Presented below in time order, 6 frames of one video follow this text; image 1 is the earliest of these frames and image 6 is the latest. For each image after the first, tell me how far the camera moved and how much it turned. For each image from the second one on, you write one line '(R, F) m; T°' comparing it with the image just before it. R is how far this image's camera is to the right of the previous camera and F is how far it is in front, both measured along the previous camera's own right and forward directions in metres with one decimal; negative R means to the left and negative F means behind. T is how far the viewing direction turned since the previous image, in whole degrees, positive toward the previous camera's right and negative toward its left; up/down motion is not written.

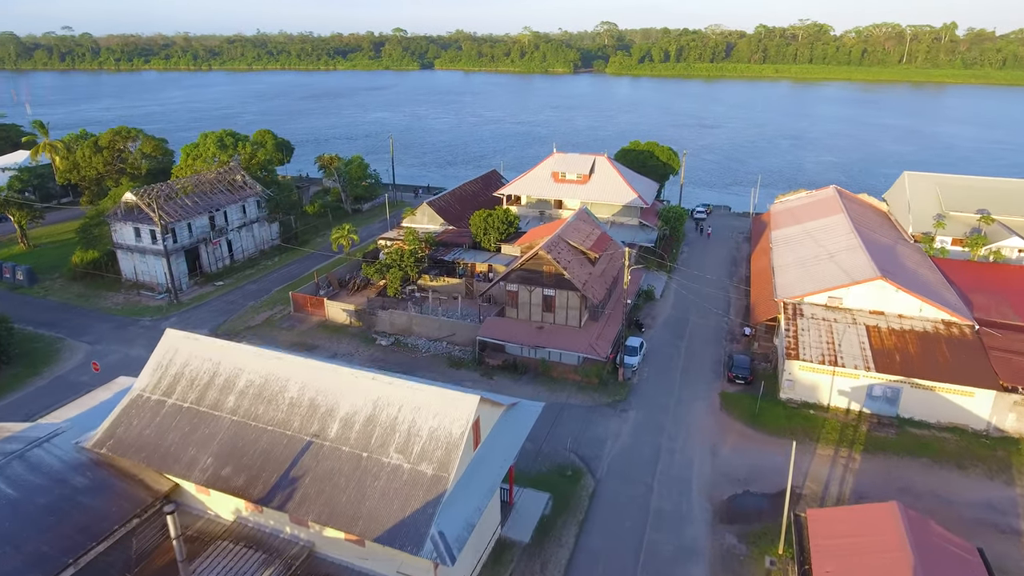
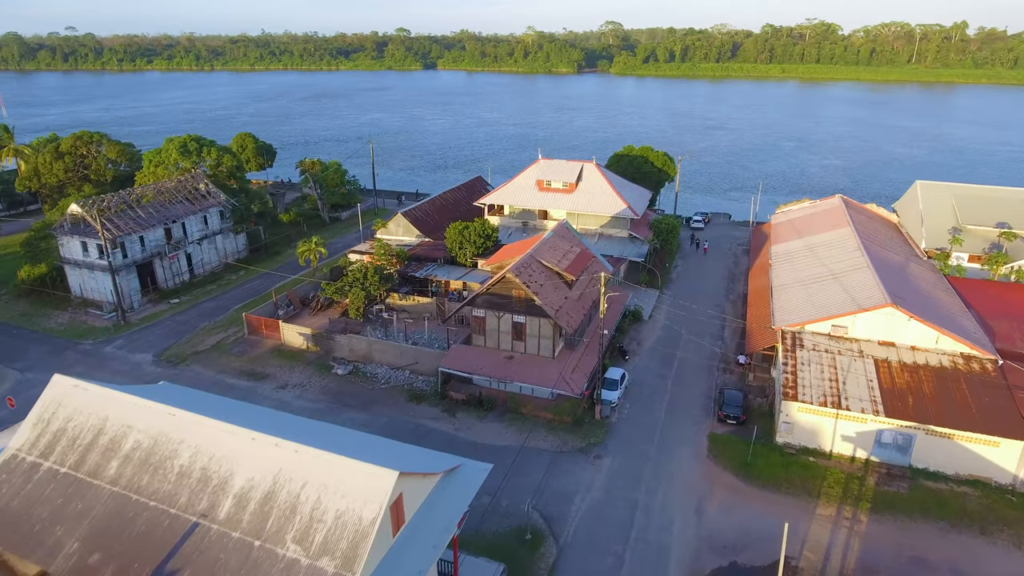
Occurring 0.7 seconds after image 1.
(+1.6, +2.8) m; -1°
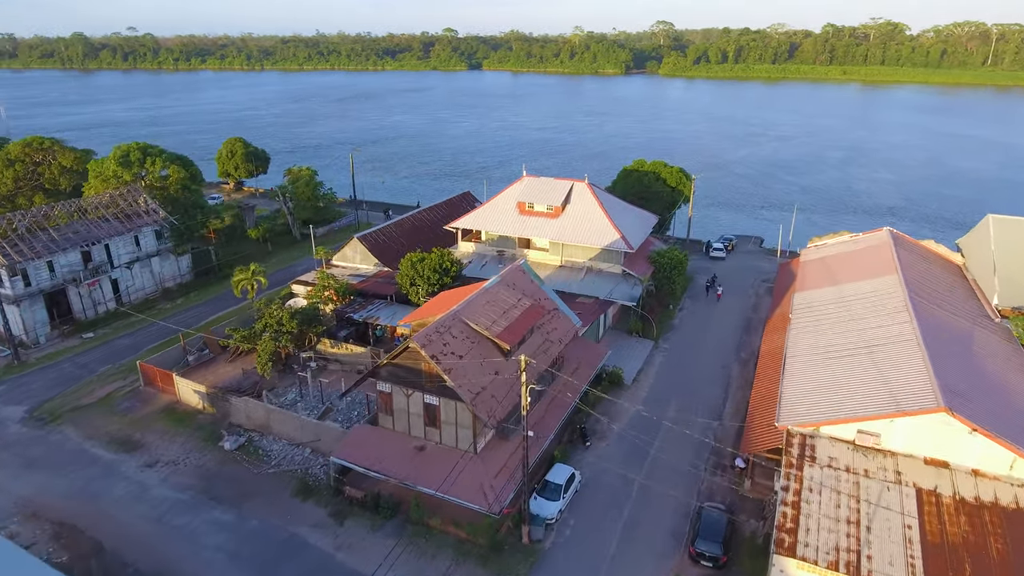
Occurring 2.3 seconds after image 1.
(+3.9, +6.1) m; -4°
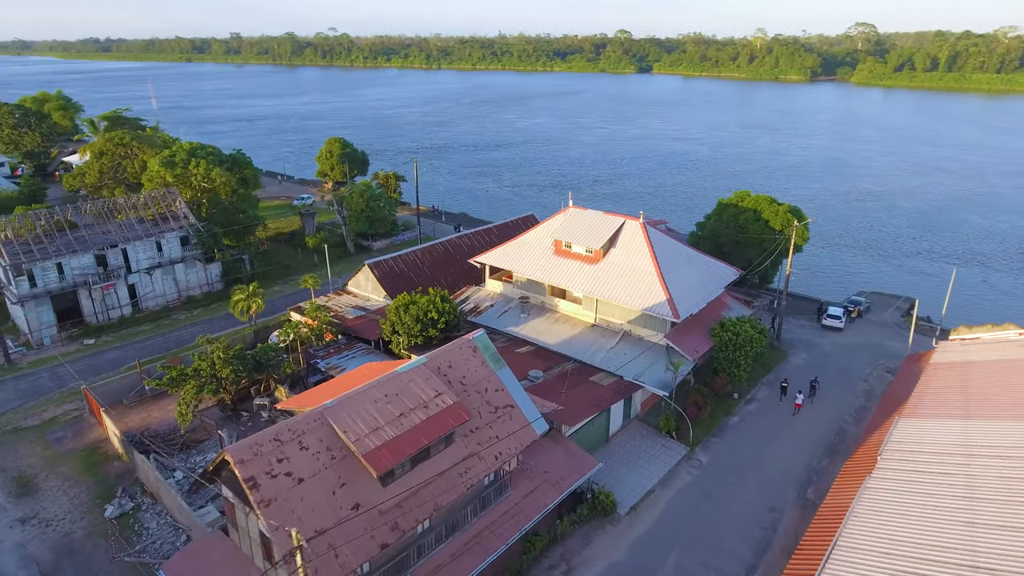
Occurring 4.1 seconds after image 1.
(+5.4, +6.6) m; -14°
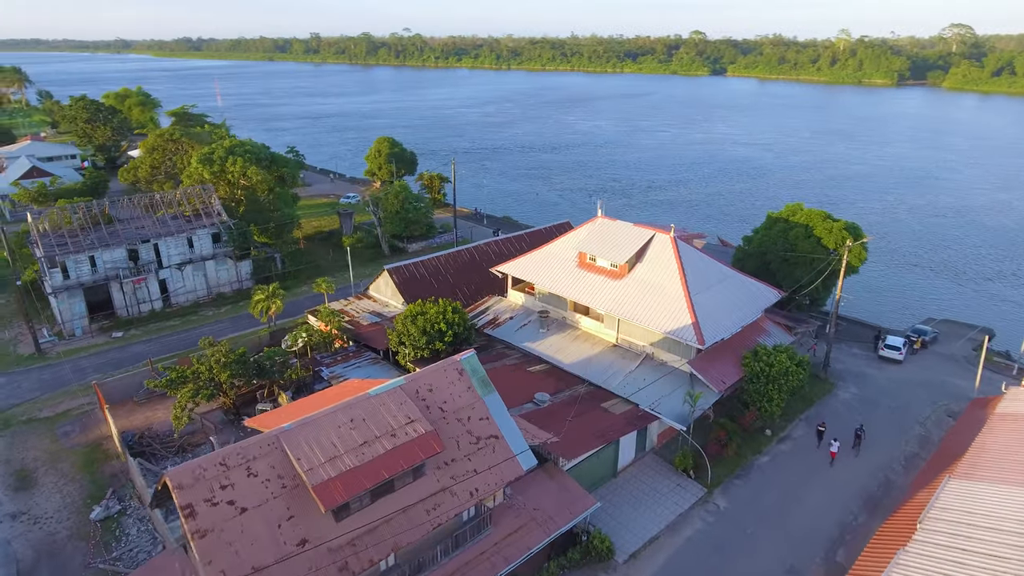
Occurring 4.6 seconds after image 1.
(+1.7, +1.5) m; -6°
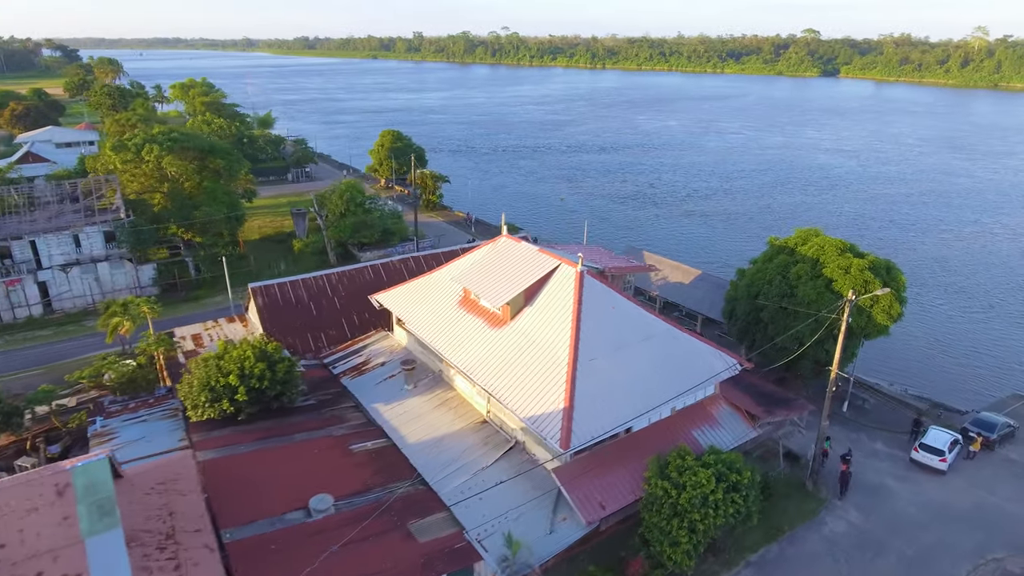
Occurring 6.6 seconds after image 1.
(+6.7, +7.3) m; -8°
